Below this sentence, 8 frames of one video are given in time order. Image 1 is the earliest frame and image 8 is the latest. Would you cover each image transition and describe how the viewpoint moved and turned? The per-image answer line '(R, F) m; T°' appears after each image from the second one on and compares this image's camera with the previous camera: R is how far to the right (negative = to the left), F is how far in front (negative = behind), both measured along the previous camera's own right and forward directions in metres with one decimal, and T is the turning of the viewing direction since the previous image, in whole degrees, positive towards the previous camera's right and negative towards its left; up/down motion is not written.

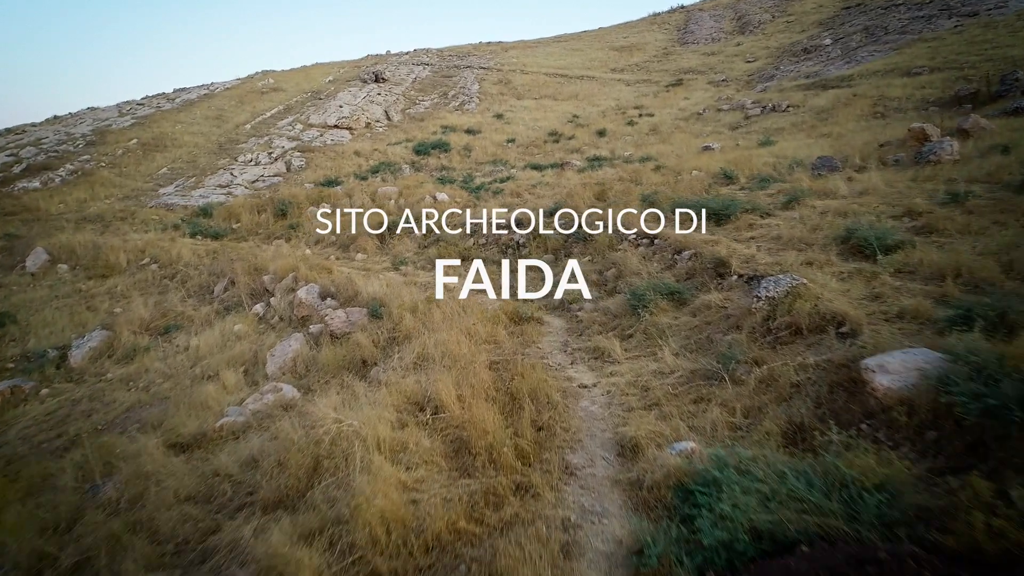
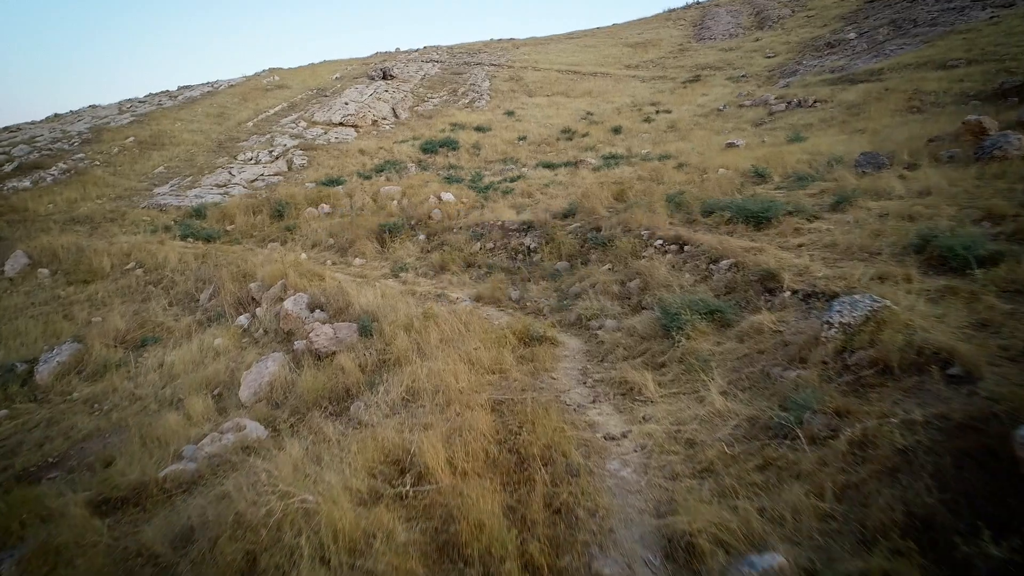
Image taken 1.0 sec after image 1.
(0.0, +0.7) m; -1°
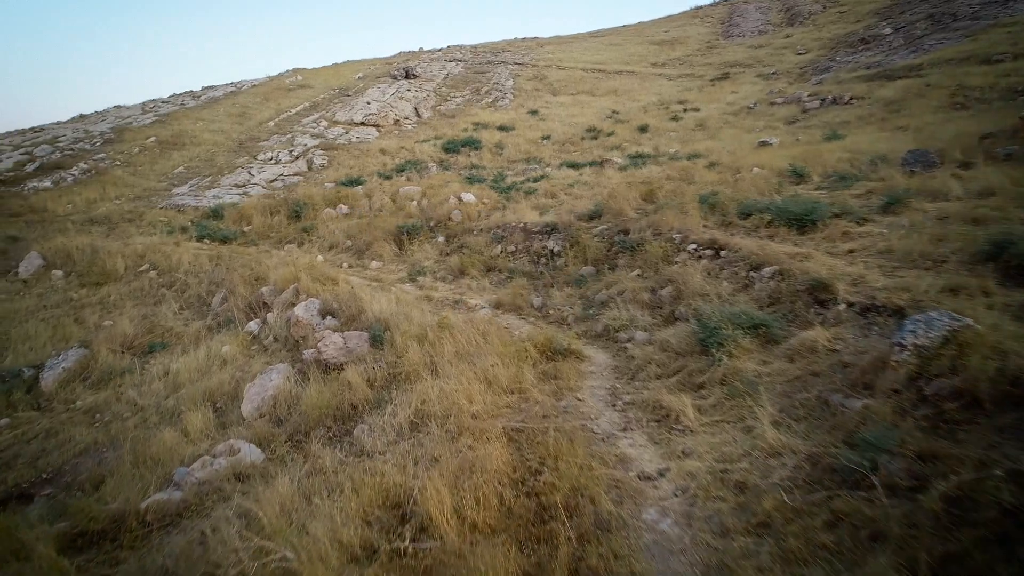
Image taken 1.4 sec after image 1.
(0.0, +0.4) m; -2°
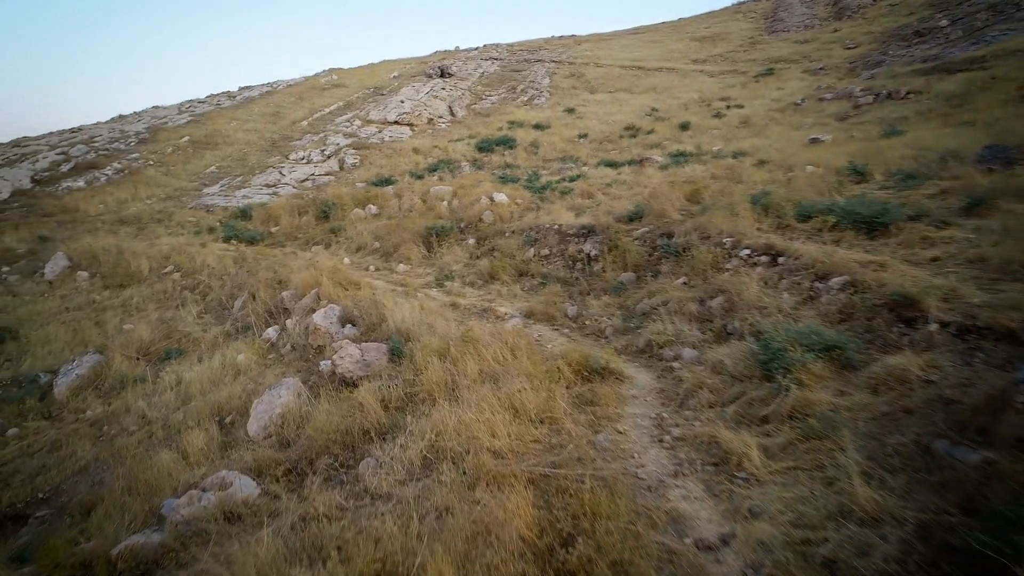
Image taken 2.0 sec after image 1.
(0.0, +0.5) m; -3°
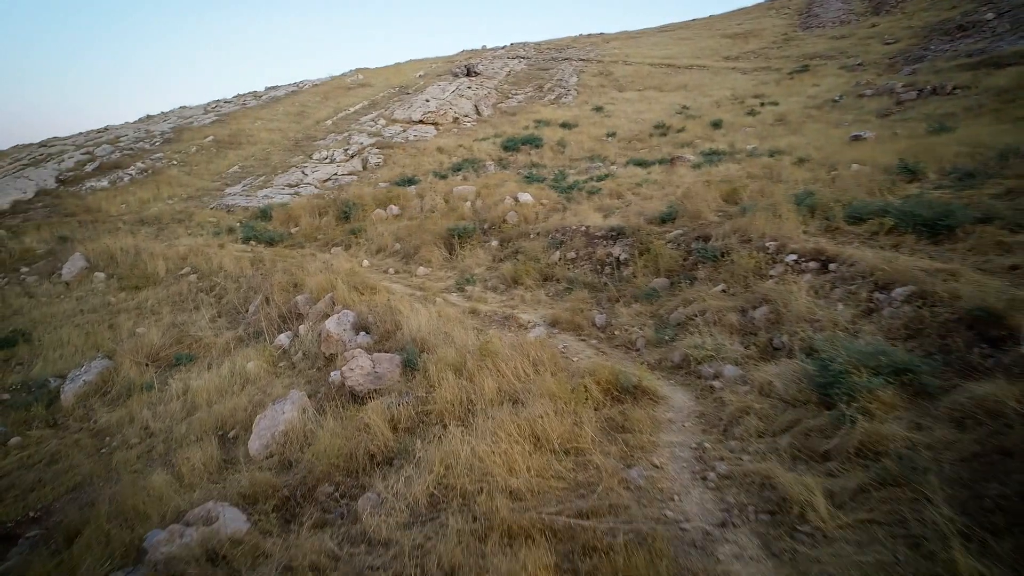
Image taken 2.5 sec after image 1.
(0.0, +0.4) m; -2°
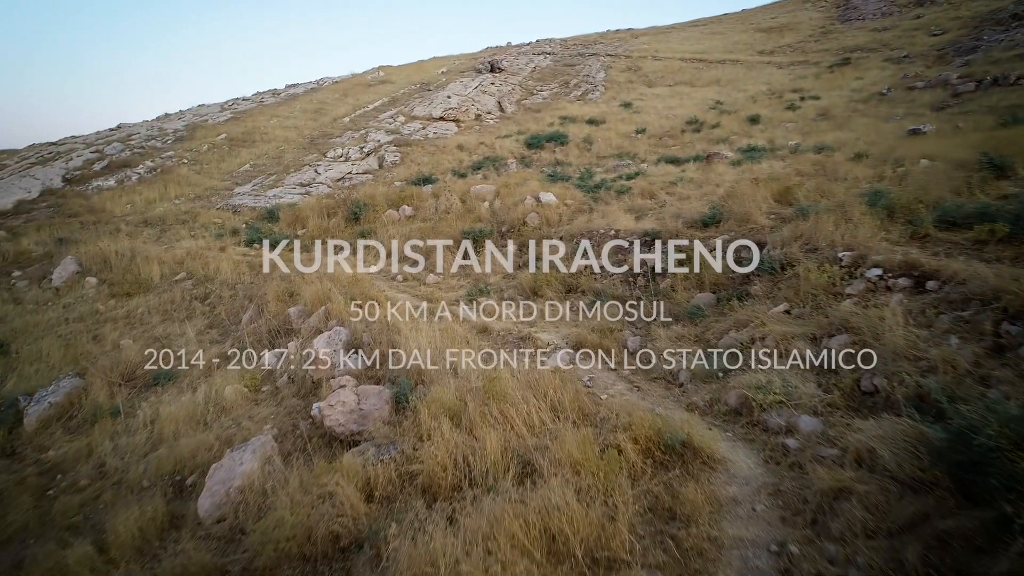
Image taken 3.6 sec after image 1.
(+0.1, +0.8) m; -2°
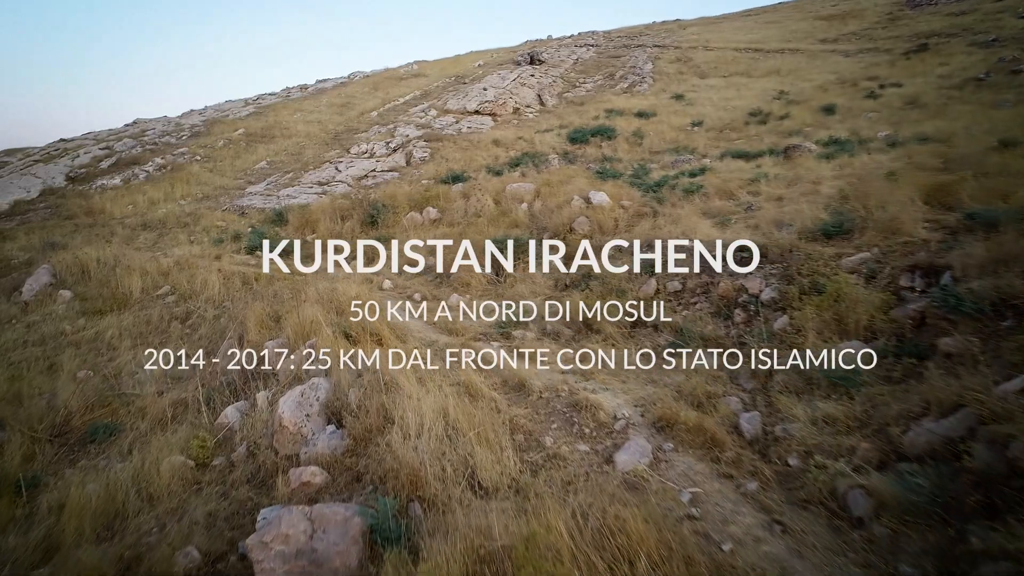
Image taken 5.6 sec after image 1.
(-0.1, +1.4) m; -3°
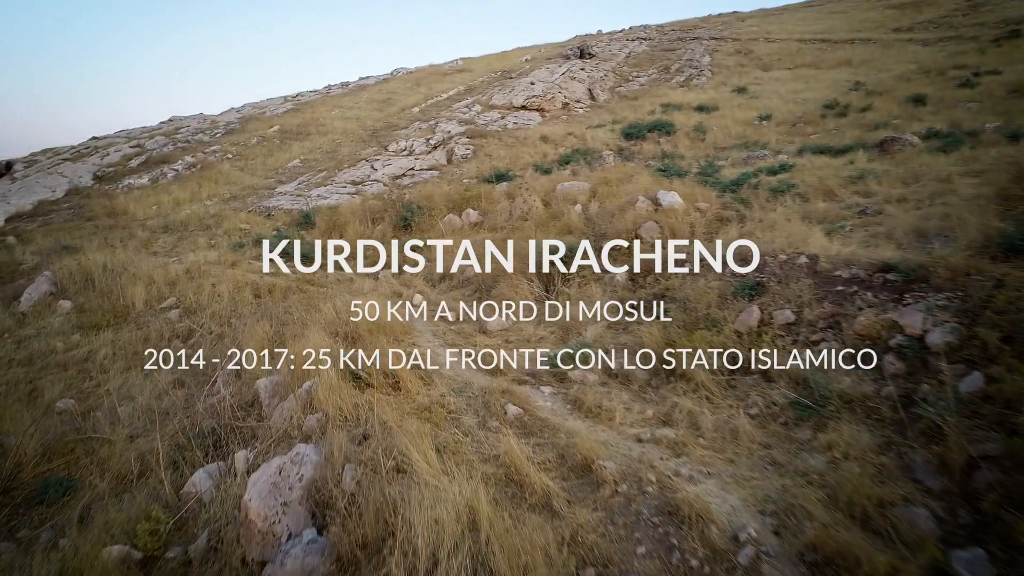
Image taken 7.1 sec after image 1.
(-0.1, +1.0) m; -4°
